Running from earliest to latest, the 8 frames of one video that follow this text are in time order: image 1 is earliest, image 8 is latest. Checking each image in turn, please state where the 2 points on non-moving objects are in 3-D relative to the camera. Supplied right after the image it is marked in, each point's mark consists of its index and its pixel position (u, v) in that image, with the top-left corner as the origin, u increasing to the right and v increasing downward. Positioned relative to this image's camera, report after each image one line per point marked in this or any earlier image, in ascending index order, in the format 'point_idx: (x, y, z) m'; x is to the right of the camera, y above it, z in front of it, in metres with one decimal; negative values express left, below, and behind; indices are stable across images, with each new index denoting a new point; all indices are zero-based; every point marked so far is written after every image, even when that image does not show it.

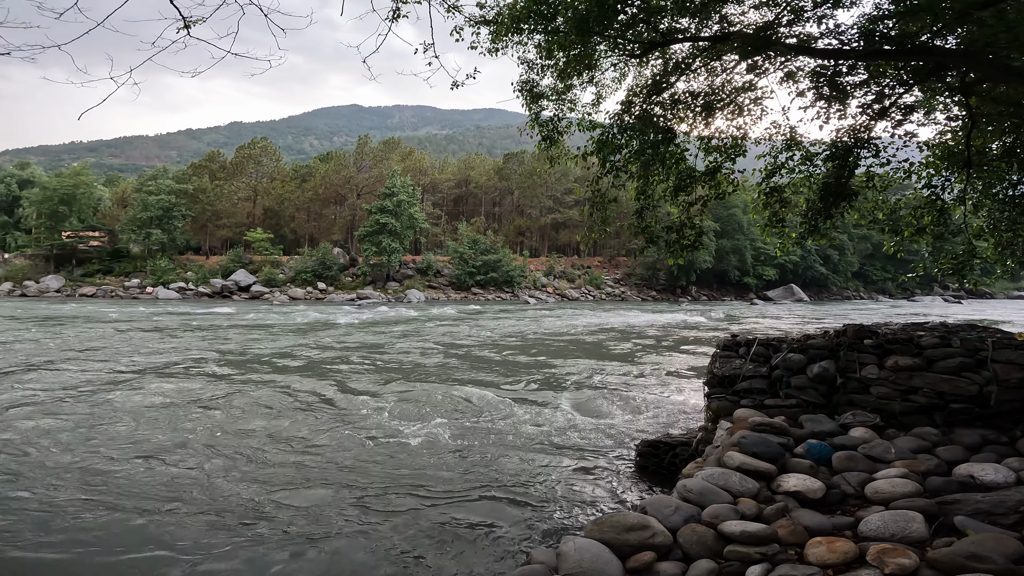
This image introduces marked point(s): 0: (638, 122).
0: (+2.4, +3.1, +4.2) m
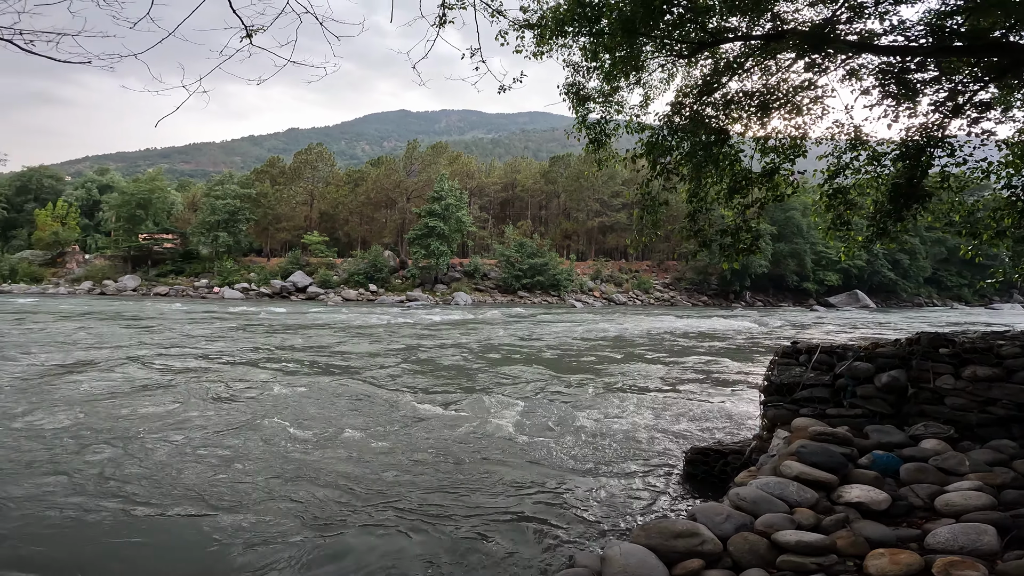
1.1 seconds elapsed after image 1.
0: (+3.3, +3.0, +4.2) m
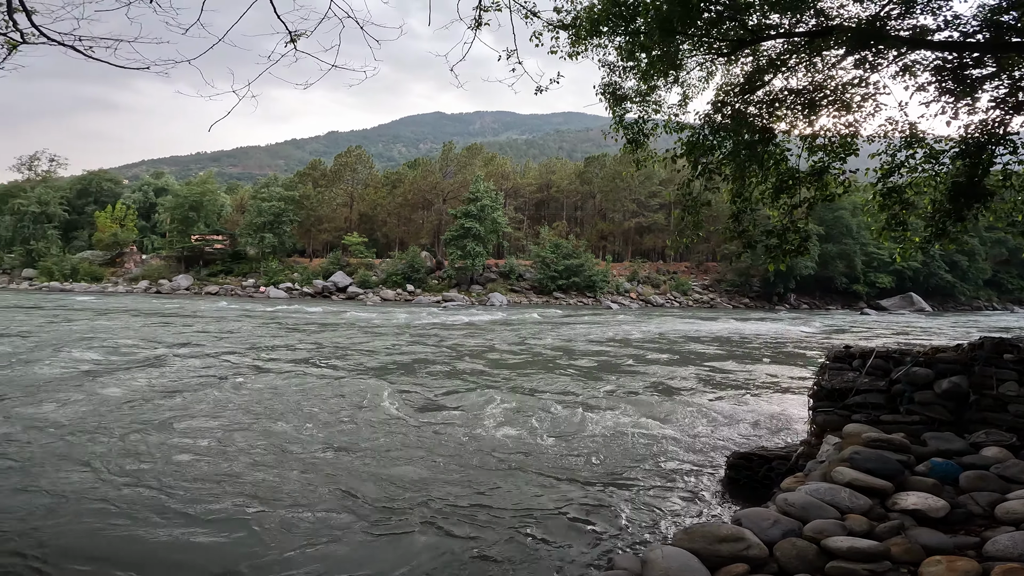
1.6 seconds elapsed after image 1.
0: (+4.0, +3.0, +4.1) m
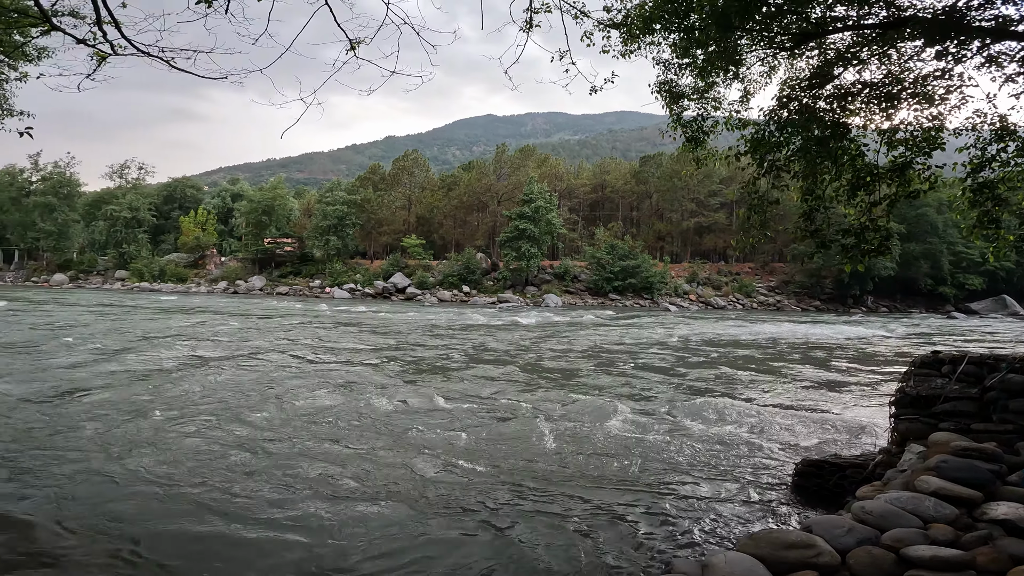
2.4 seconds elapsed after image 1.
0: (+5.0, +3.0, +3.9) m
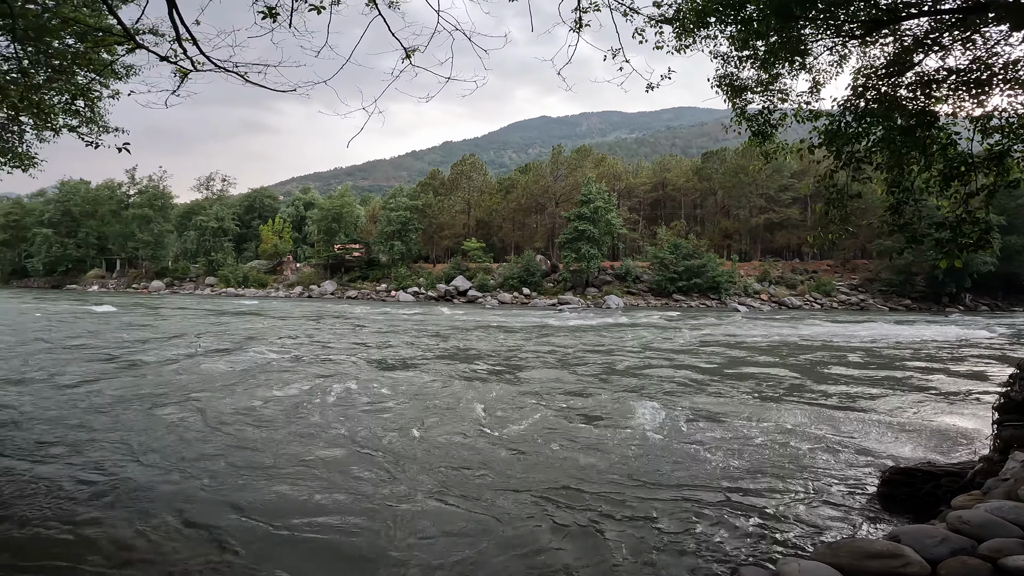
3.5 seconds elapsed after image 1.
0: (+6.1, +3.0, +3.7) m
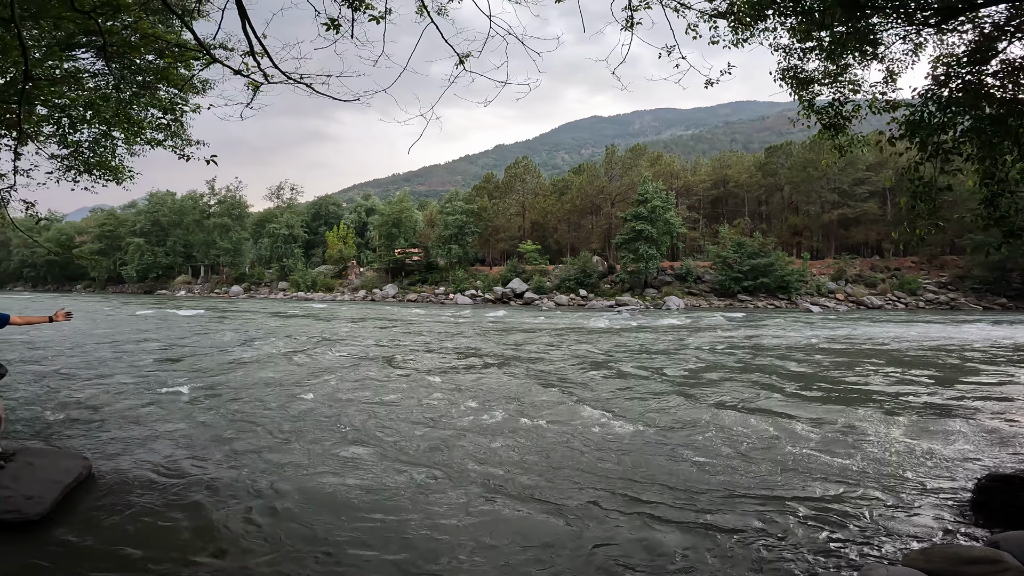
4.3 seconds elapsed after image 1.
0: (+7.1, +3.0, +3.5) m
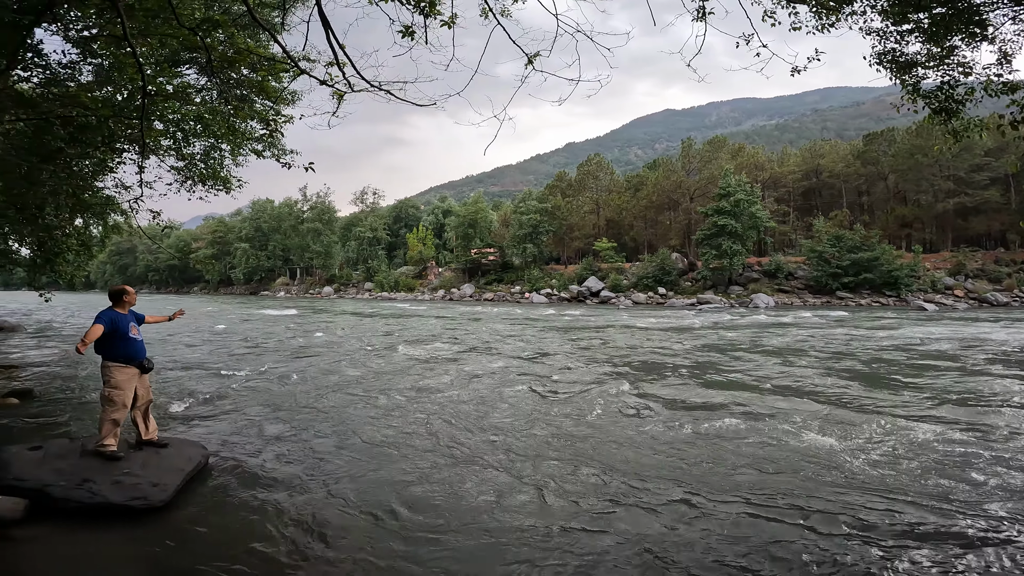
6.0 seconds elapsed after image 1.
0: (+8.4, +3.1, +3.1) m
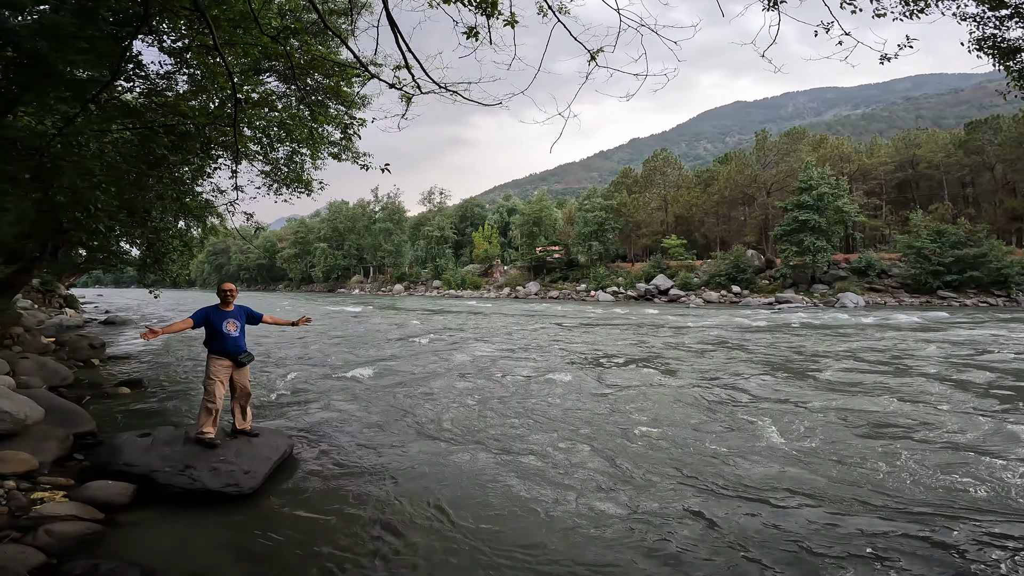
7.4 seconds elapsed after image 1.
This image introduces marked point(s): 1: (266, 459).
0: (+9.6, +3.2, +2.7) m
1: (-5.1, -3.4, +4.5) m
